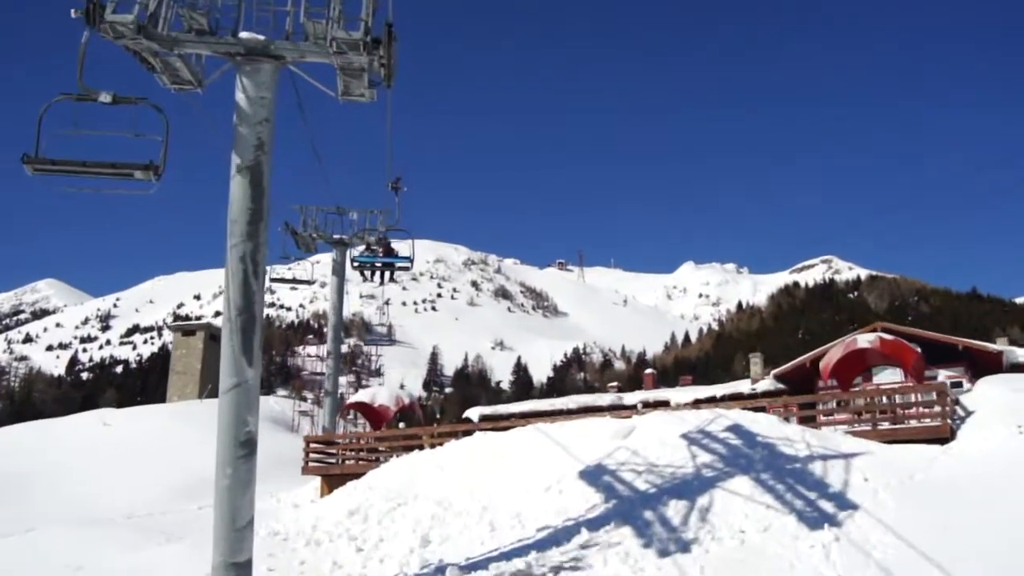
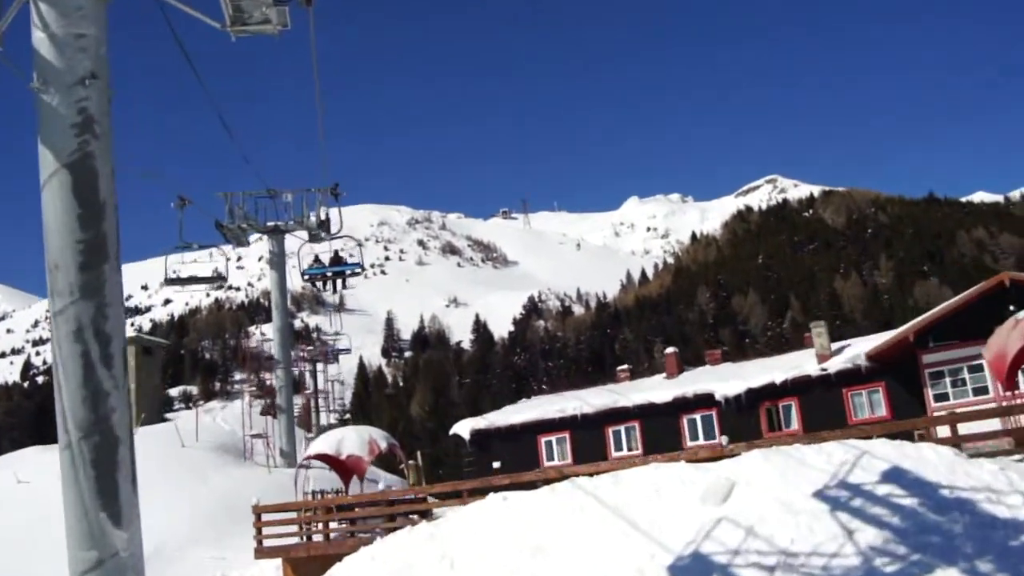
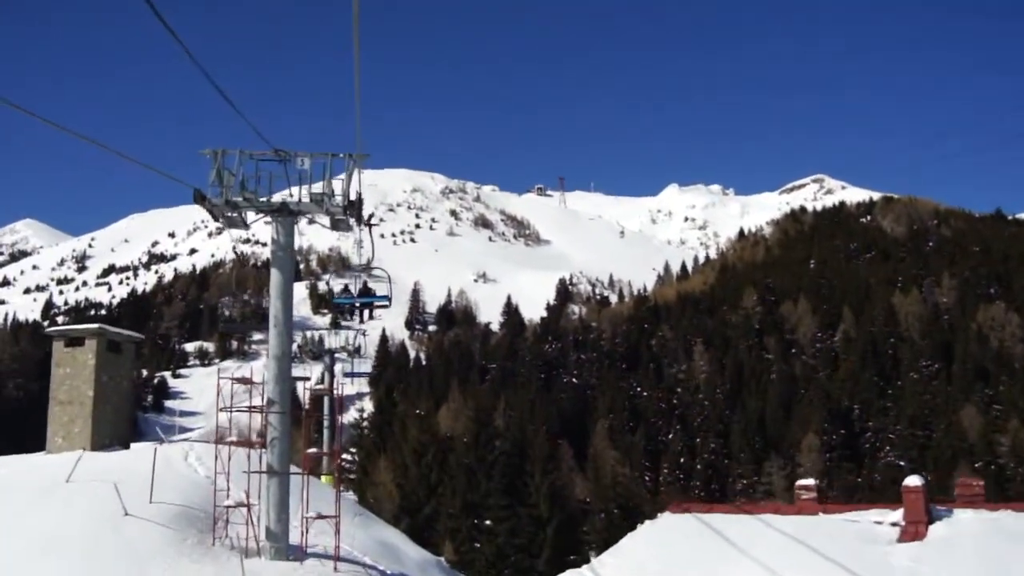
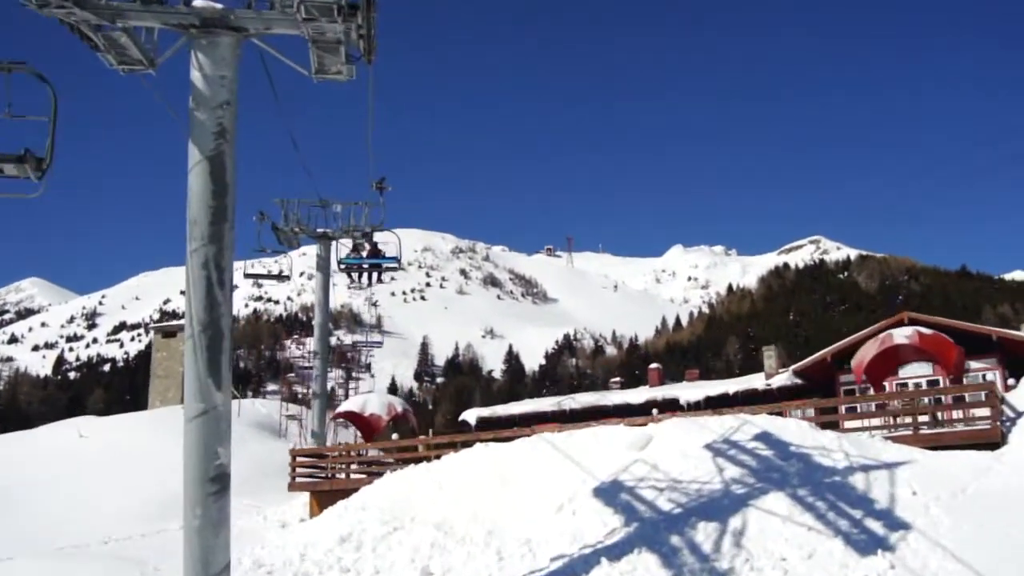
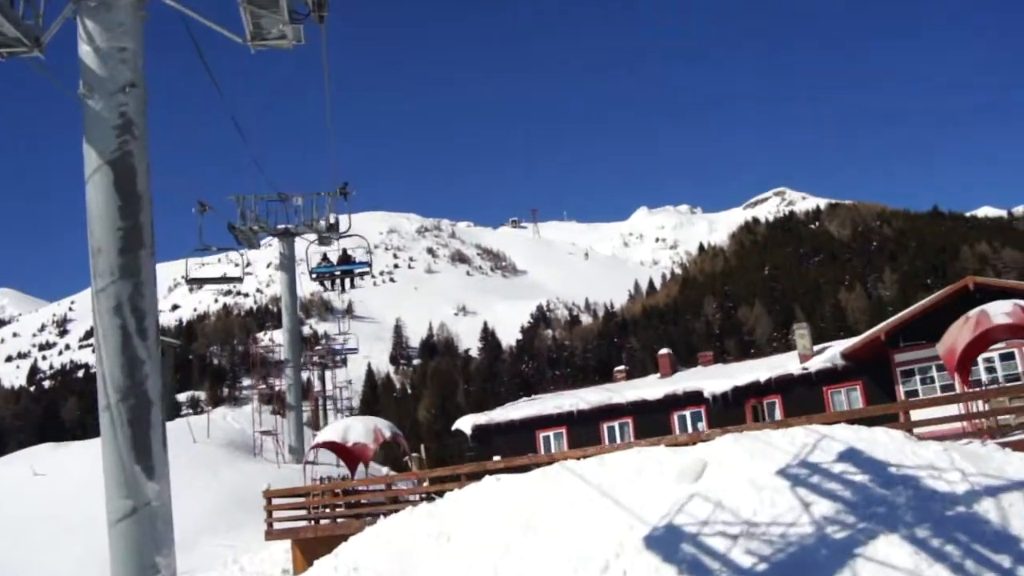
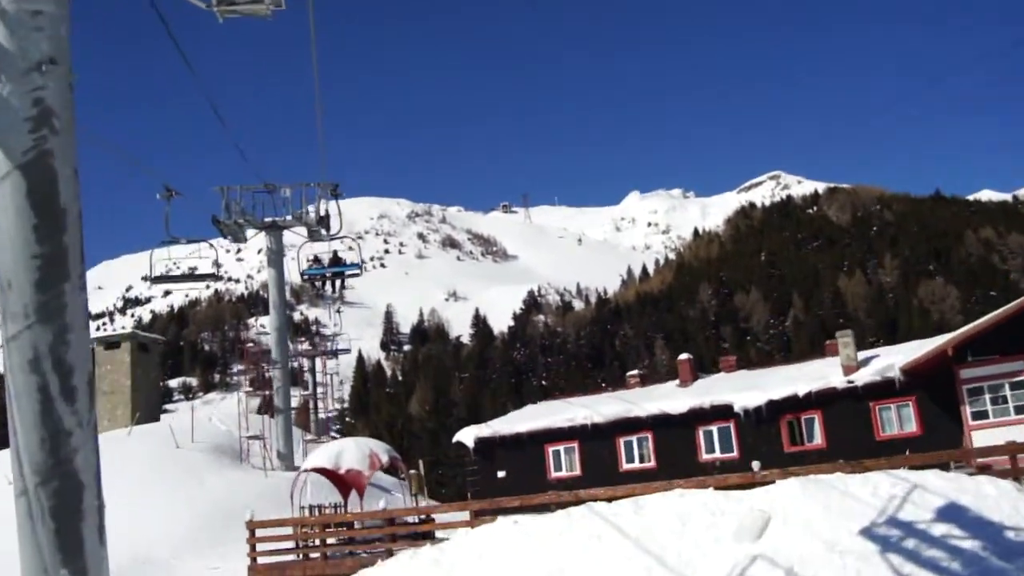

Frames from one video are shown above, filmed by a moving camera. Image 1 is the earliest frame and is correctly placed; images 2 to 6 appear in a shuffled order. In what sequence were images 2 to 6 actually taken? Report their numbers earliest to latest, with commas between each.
4, 5, 2, 6, 3
